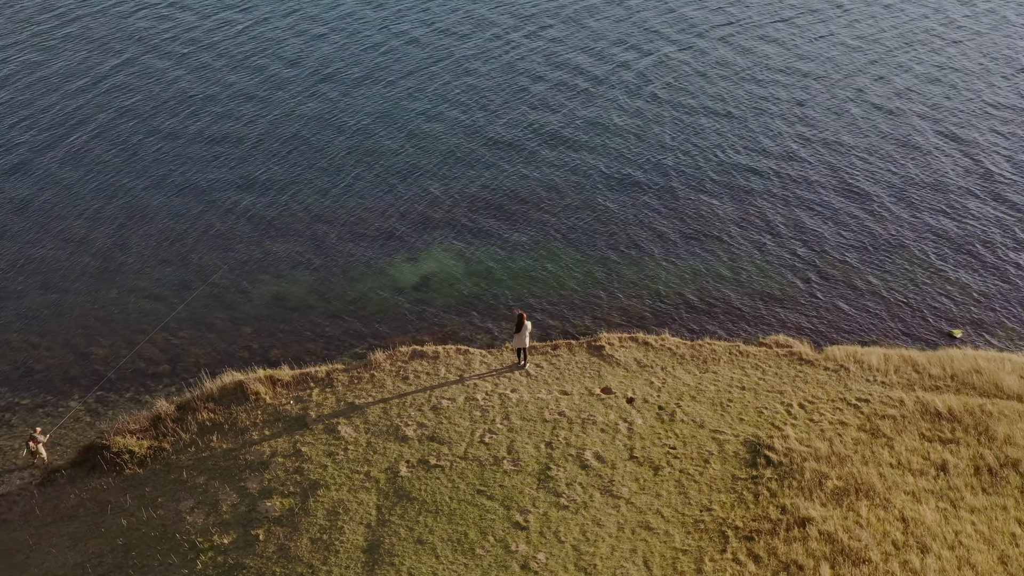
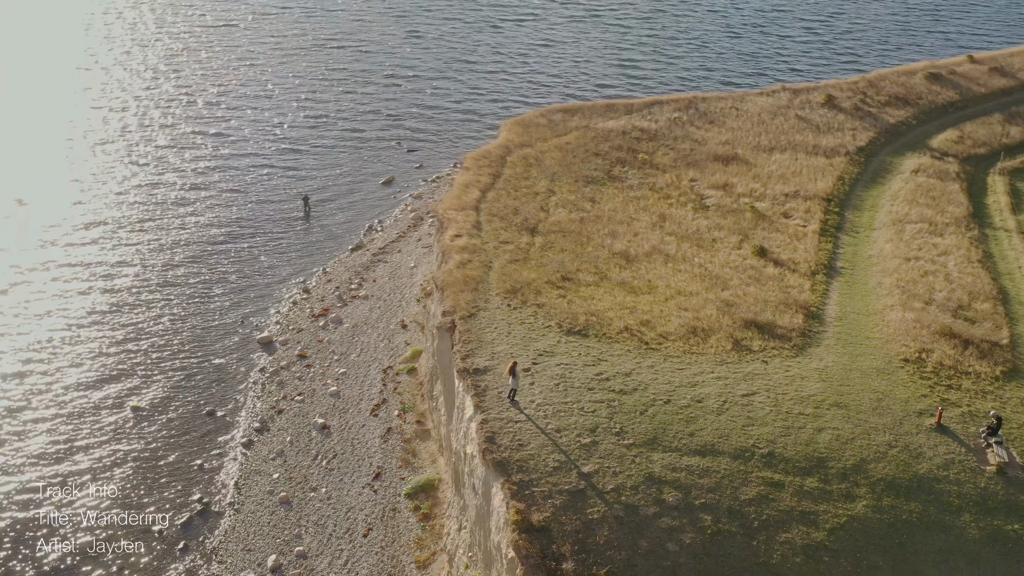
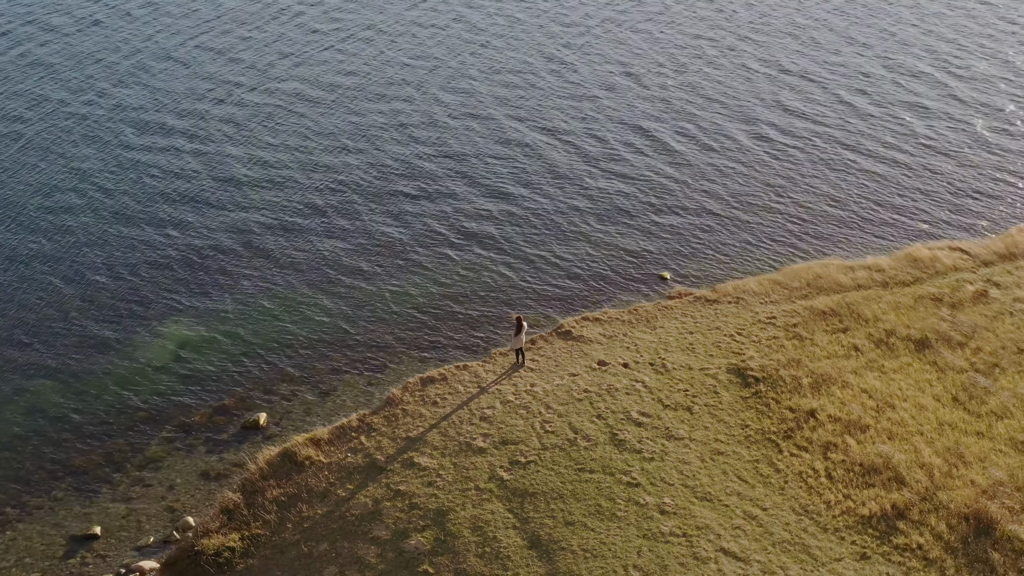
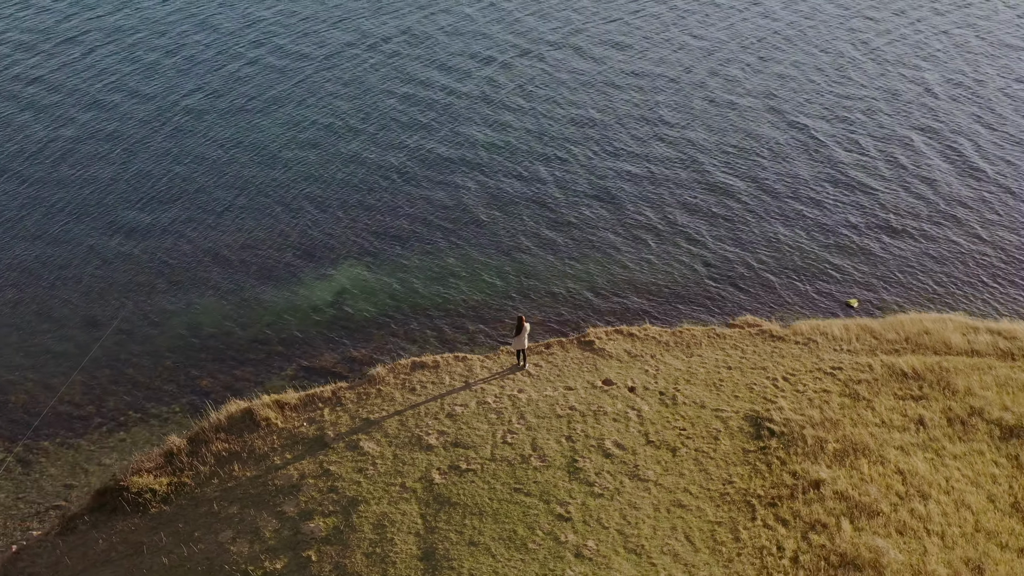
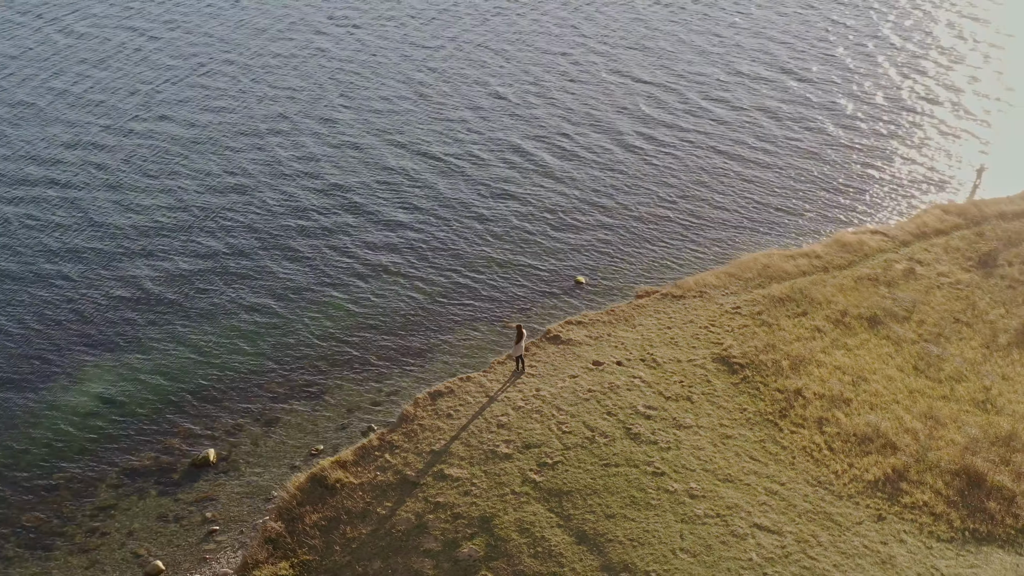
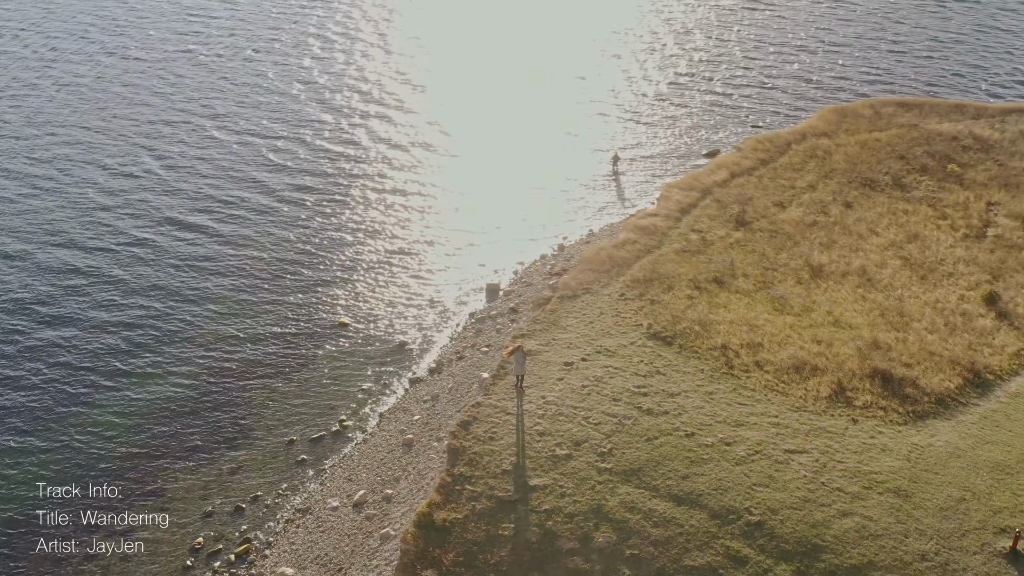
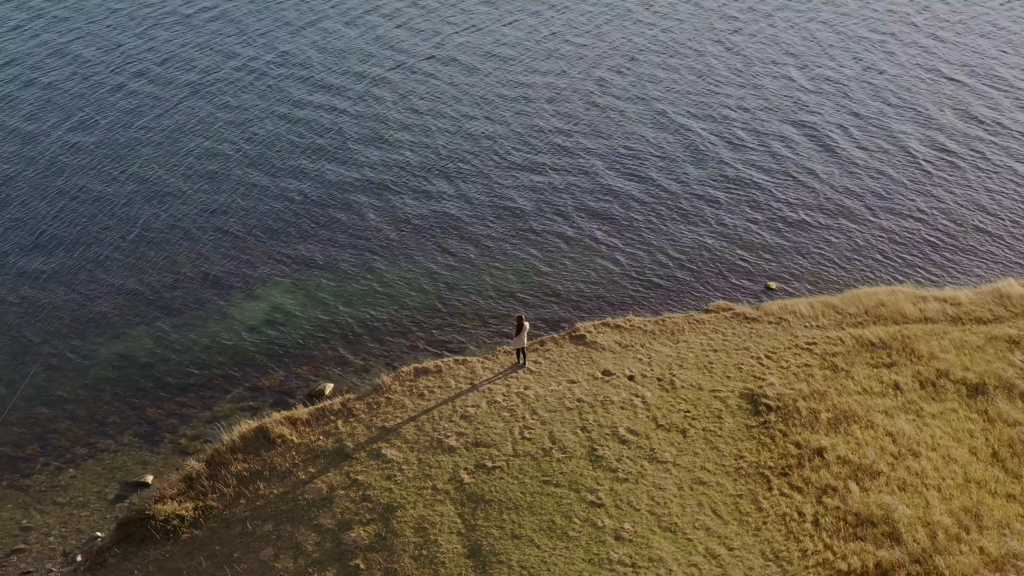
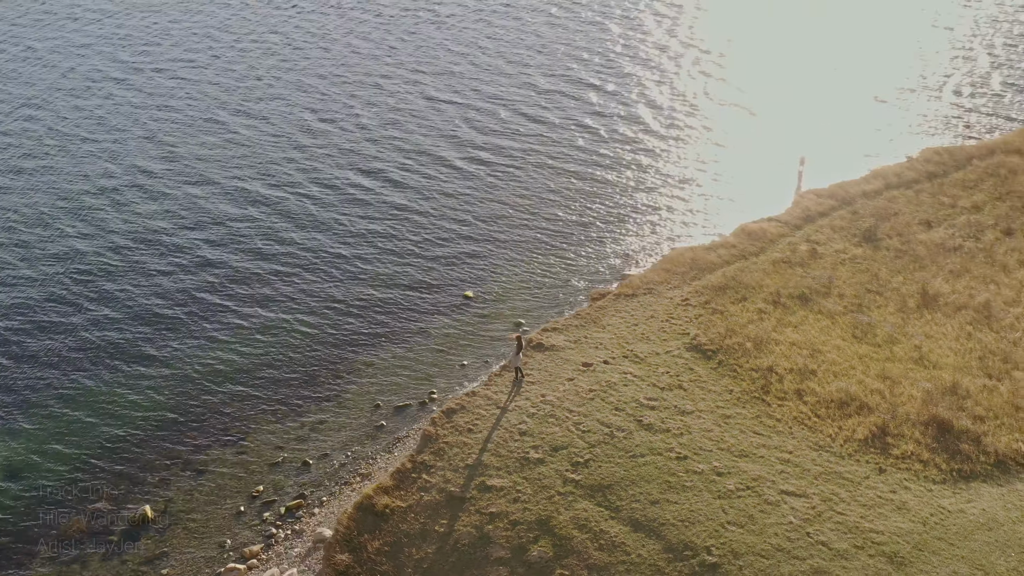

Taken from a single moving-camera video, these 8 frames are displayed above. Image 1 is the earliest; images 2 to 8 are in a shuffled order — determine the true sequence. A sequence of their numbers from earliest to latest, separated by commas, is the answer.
4, 7, 3, 5, 8, 6, 2
